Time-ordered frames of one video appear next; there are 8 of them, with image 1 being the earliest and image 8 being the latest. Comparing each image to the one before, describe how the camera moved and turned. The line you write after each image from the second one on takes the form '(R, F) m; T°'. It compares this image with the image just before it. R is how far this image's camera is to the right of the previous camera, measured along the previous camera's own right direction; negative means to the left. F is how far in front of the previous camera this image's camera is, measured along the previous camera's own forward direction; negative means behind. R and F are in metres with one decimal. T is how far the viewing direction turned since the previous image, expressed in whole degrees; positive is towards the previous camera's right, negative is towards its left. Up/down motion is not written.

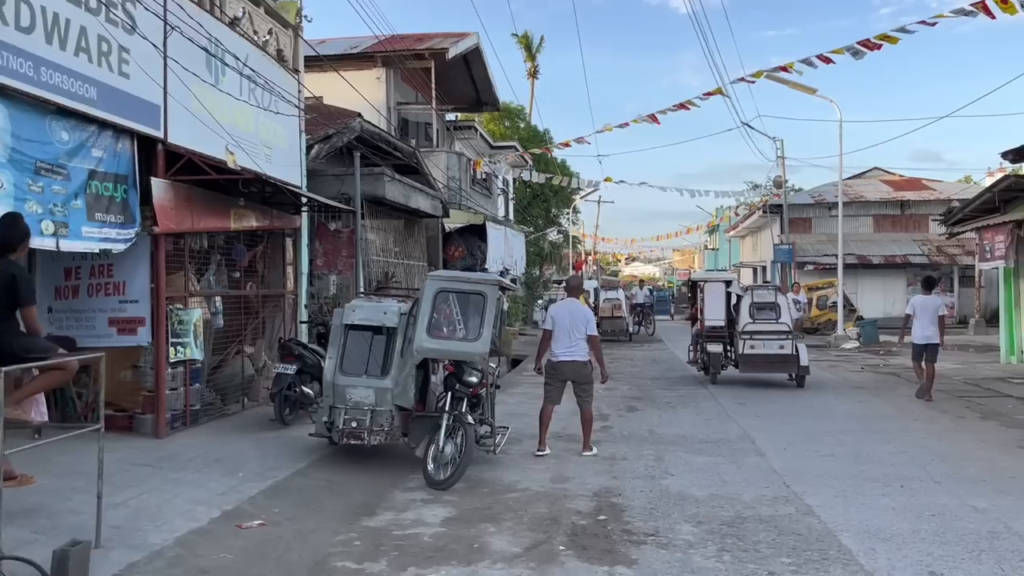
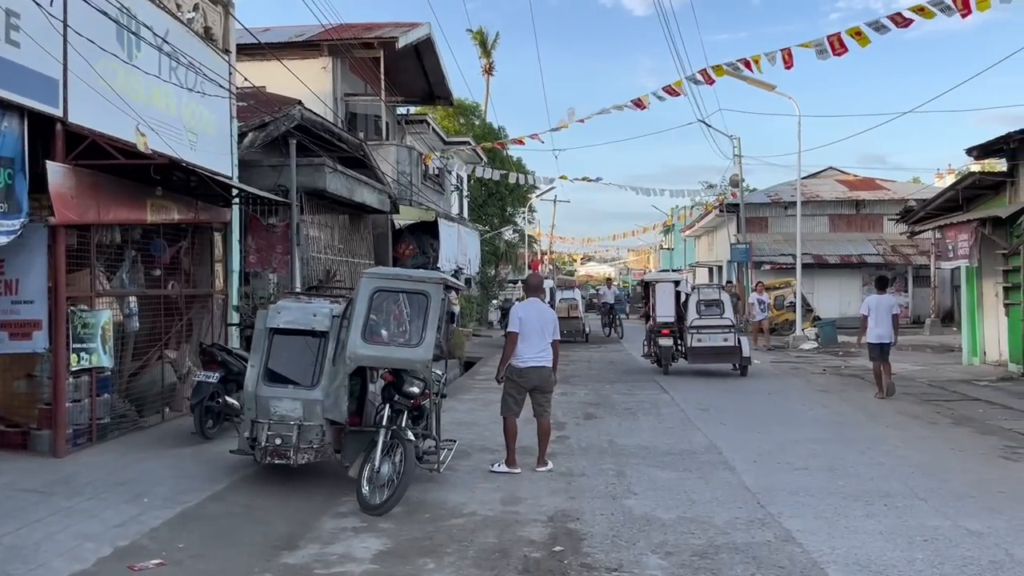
(+0.1, +0.7) m; +3°
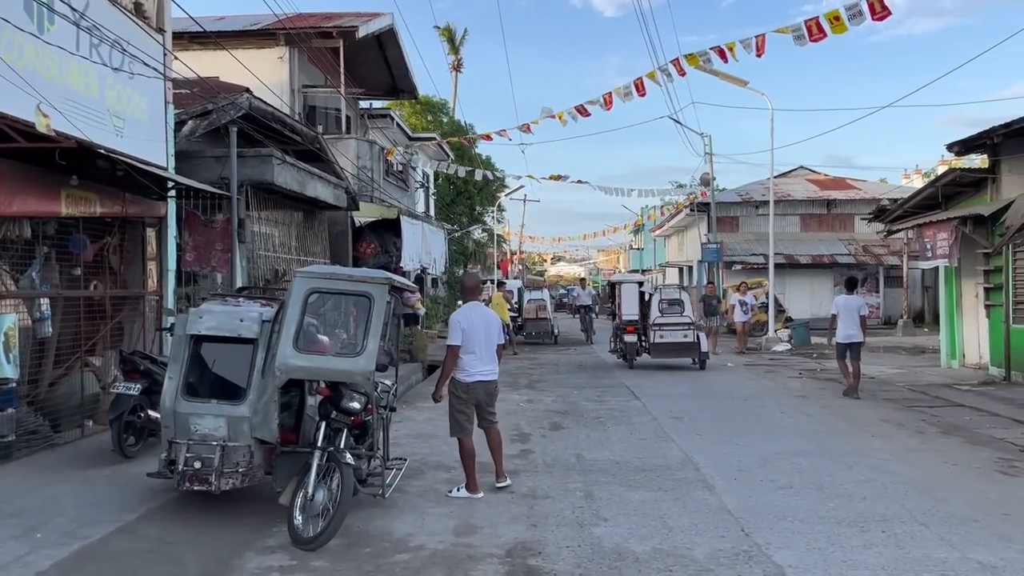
(+0.1, +0.7) m; +2°
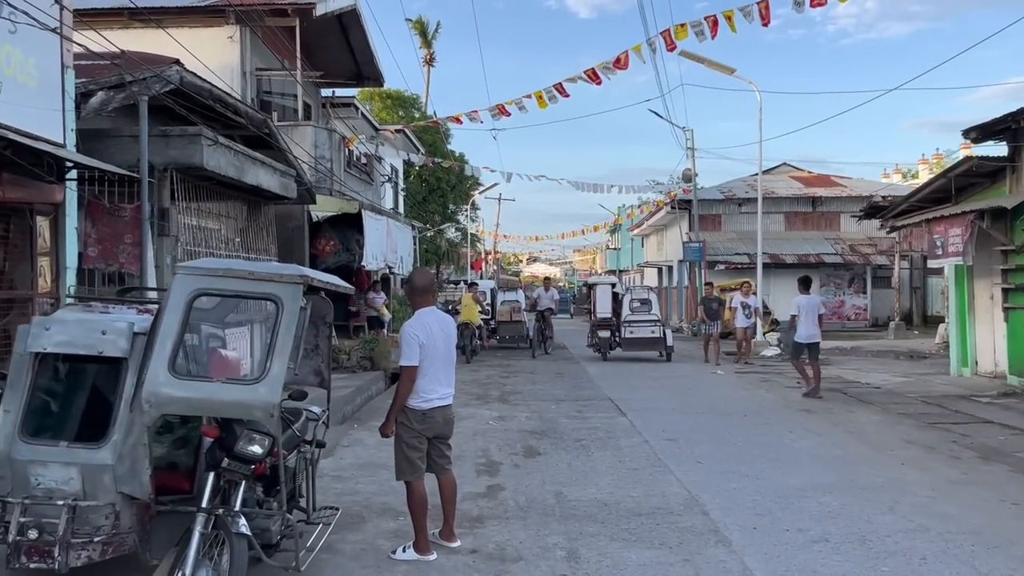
(+0.1, +1.5) m; +2°
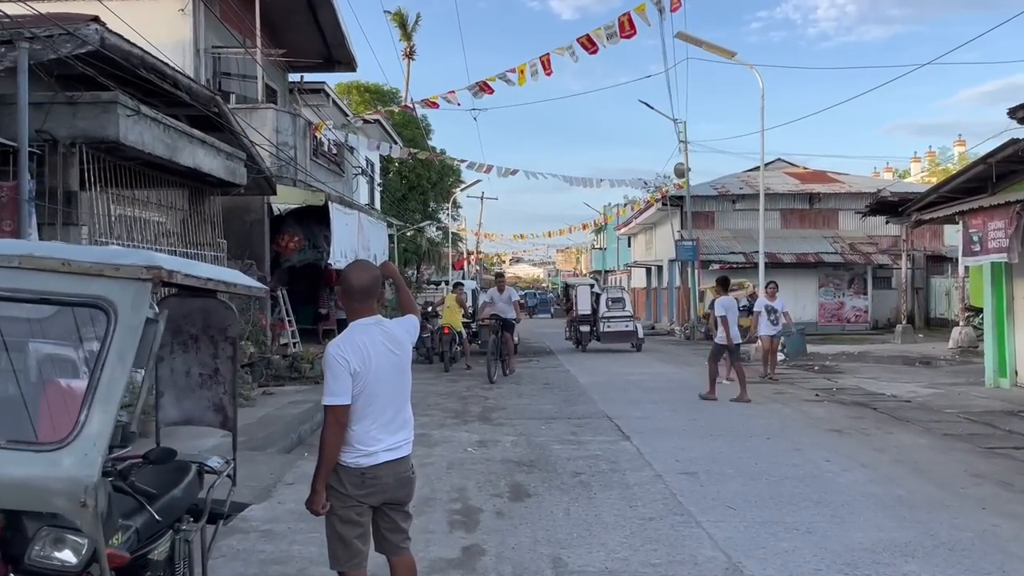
(0.0, +1.6) m; +1°
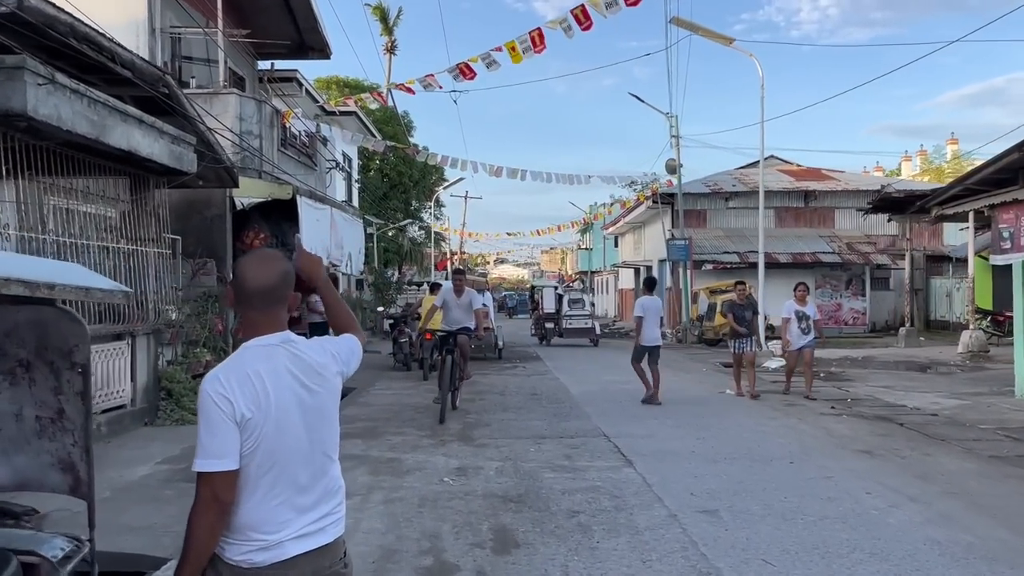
(0.0, +1.2) m; +1°
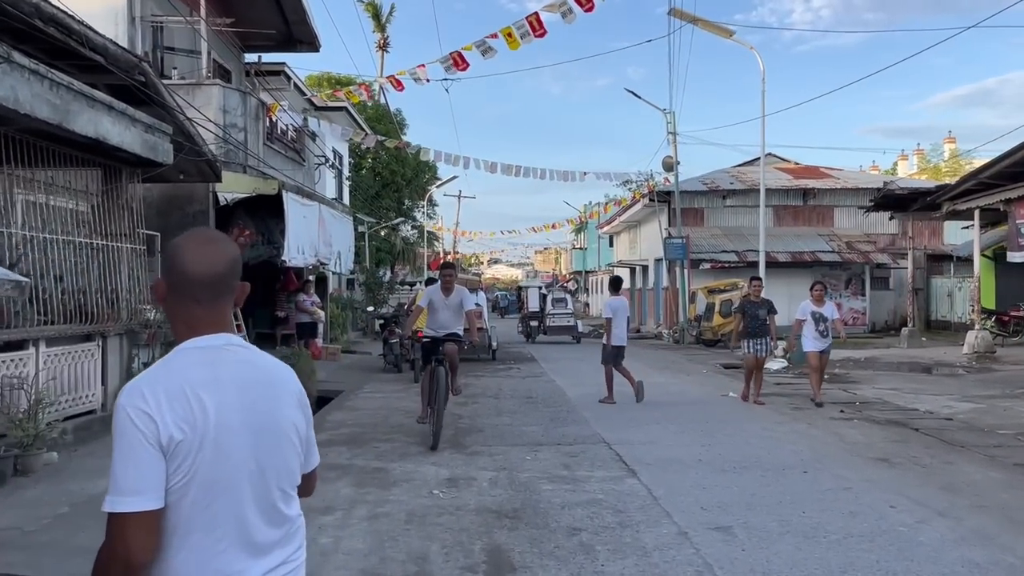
(0.0, +0.5) m; 0°
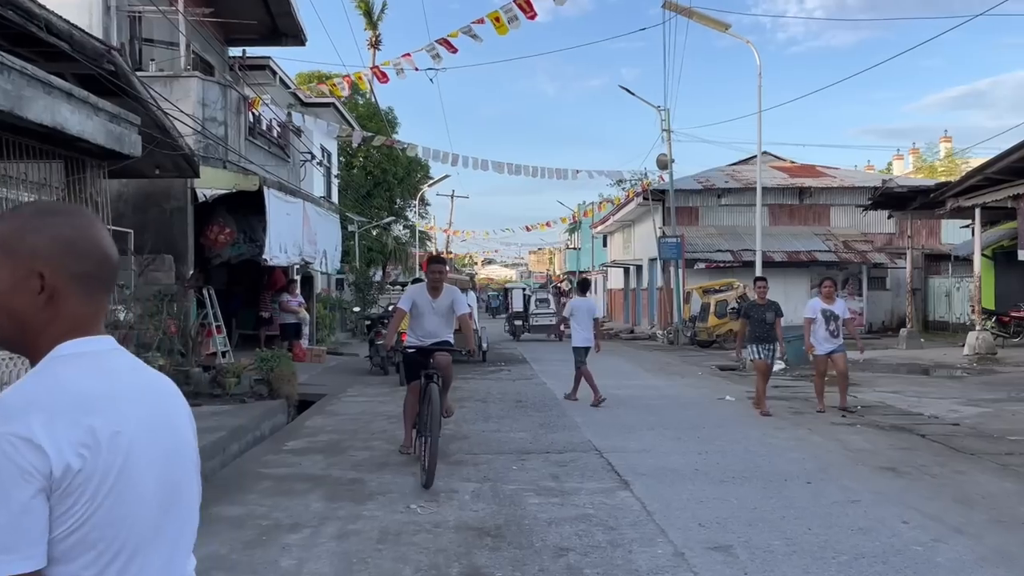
(+0.1, +0.5) m; 0°
